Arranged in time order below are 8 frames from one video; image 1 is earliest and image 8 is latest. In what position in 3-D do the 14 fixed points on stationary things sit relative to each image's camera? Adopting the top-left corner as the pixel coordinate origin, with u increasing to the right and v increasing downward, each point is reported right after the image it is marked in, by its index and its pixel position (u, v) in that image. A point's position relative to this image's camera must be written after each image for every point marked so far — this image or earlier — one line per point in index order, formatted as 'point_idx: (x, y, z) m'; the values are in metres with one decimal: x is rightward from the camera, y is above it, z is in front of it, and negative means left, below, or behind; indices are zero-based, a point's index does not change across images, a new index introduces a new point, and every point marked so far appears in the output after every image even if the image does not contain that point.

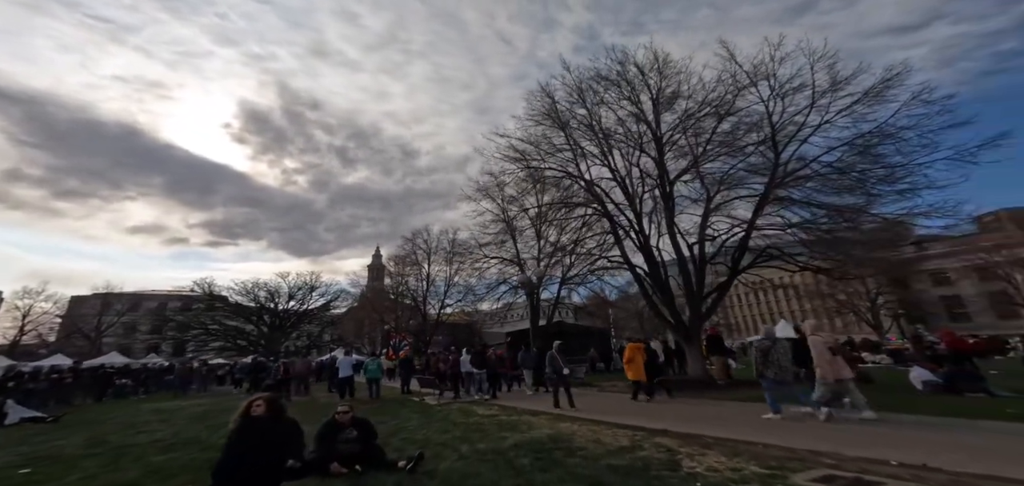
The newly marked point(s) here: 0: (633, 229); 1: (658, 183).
0: (+4.4, +0.5, +13.9) m
1: (+5.3, +2.2, +13.9) m
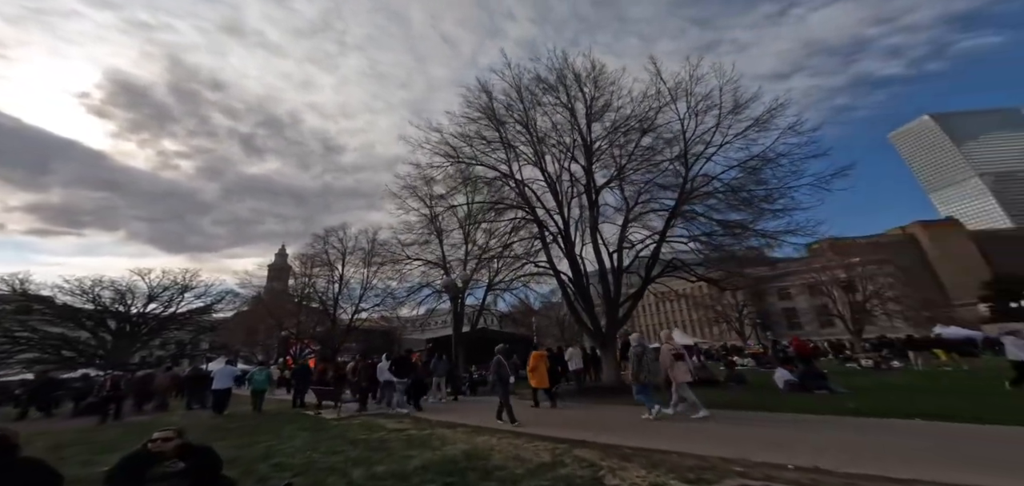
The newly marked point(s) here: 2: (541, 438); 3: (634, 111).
0: (+1.8, +0.3, +13.9) m
1: (+2.7, +1.9, +14.1) m
2: (+0.5, -2.9, +5.8) m
3: (+4.4, +4.6, +13.7) m
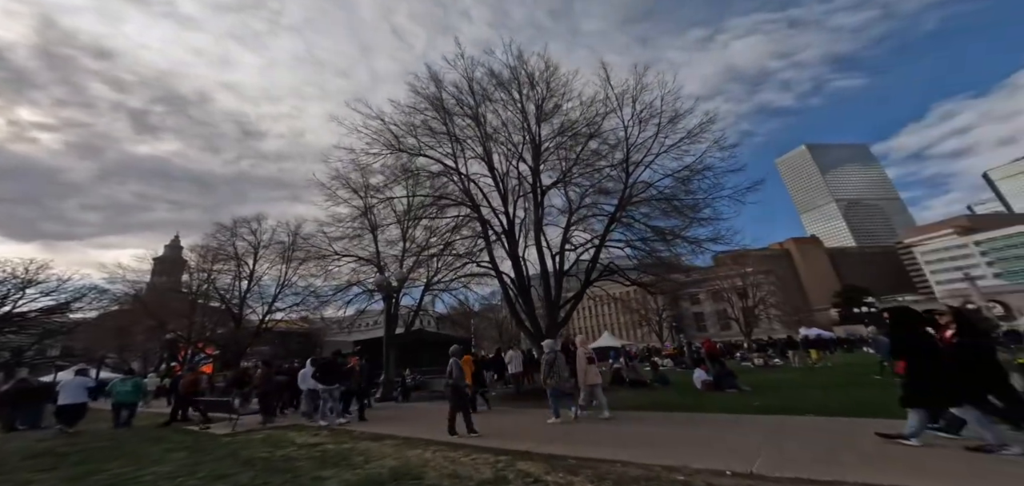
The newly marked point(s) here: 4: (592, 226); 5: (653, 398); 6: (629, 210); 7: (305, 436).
0: (-0.4, +0.3, +13.5) m
1: (+0.6, +1.9, +13.9) m
2: (-0.4, -2.7, +5.2) m
3: (+2.4, +4.5, +13.8) m
4: (+2.6, +0.6, +13.1) m
5: (+3.3, -3.6, +9.3) m
6: (+3.7, +1.1, +12.5) m
7: (-3.7, -3.5, +7.2) m
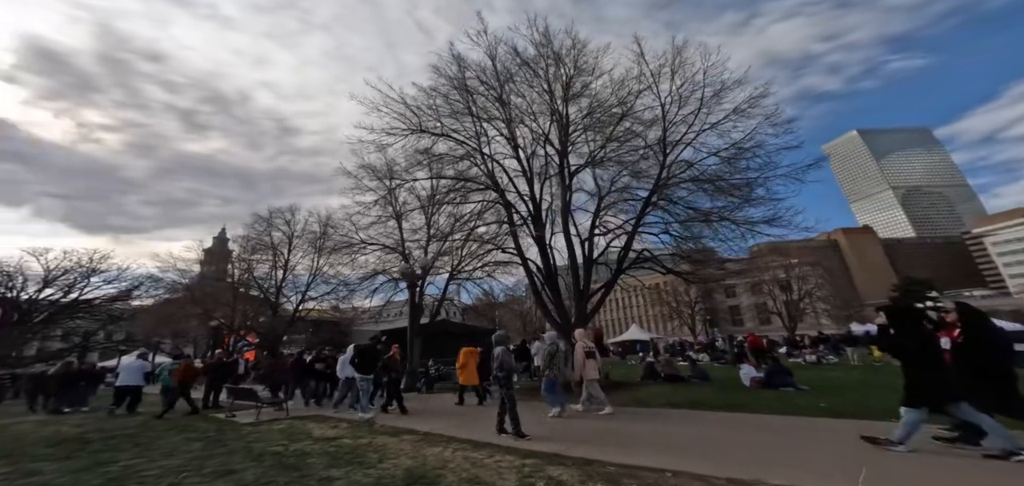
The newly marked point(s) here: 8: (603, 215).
0: (+0.5, +0.8, +12.9) m
1: (+1.5, +2.3, +13.2) m
2: (-0.1, -2.5, +4.7) m
3: (+3.3, +4.9, +12.9) m
4: (+3.5, +1.0, +12.3) m
5: (+3.9, -3.2, +8.5) m
6: (+4.5, +1.5, +11.6) m
7: (-3.3, -3.2, +6.9) m
8: (+2.8, +0.9, +12.4) m
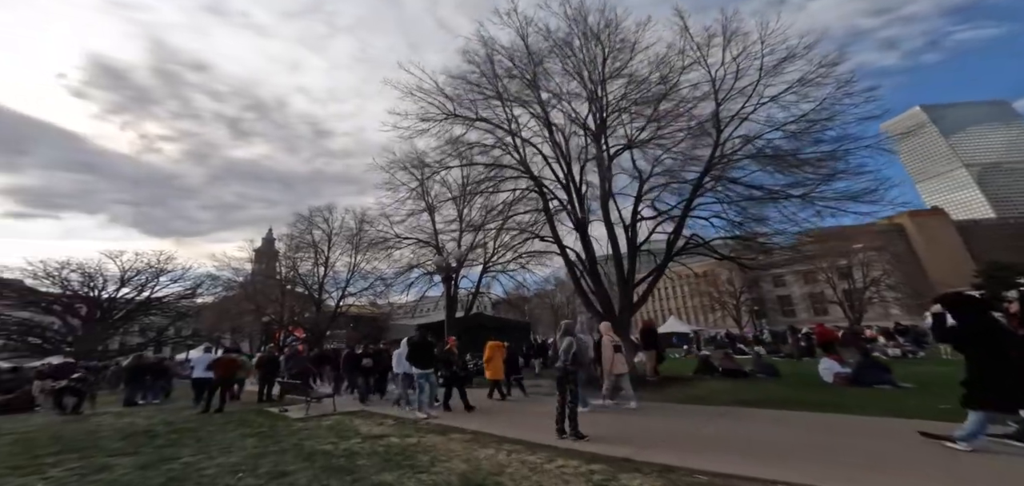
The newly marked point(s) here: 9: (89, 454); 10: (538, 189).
0: (+1.7, +1.1, +12.4) m
1: (+2.7, +2.6, +12.6) m
2: (+0.6, -2.3, +4.4) m
3: (+4.4, +5.3, +12.2) m
4: (+4.6, +1.4, +11.7) m
5: (+4.8, -2.9, +7.9) m
6: (+5.6, +1.8, +10.9) m
7: (-2.4, -3.1, +6.9) m
8: (+4.0, +1.2, +11.8) m
9: (-6.2, -3.1, +5.8) m
10: (+0.9, +1.9, +14.1) m
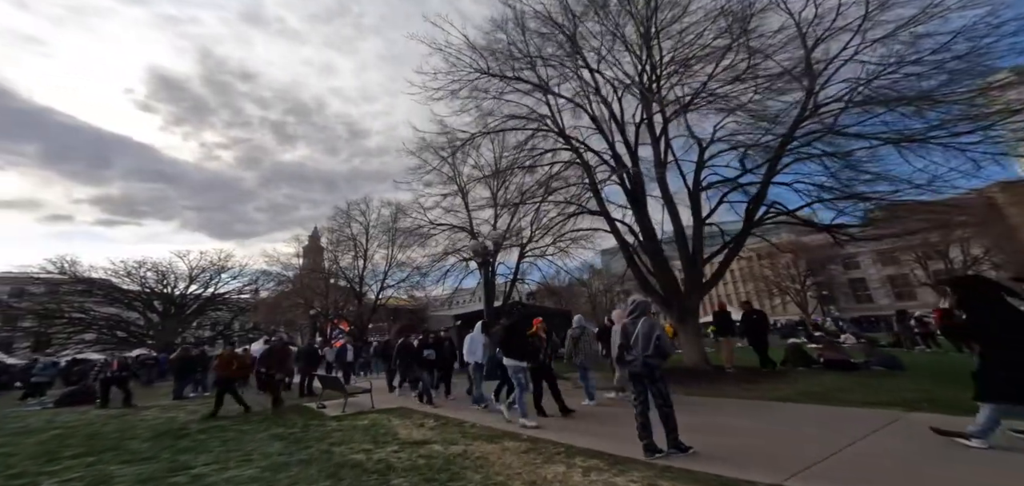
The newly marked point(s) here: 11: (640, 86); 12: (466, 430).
0: (+3.0, +1.7, +11.1) m
1: (+3.9, +3.3, +11.1) m
2: (+1.3, -1.9, +3.2) m
3: (+5.5, +6.0, +10.5) m
4: (+5.8, +2.1, +10.0) m
5: (+5.8, -2.3, +6.3) m
6: (+6.7, +2.6, +9.1) m
7: (-1.5, -2.8, +5.9) m
8: (+5.2, +1.9, +10.2) m
9: (-5.4, -2.9, +5.2) m
10: (+2.3, +2.5, +12.8) m
11: (+3.6, +4.5, +11.2) m
12: (-0.7, -2.6, +5.5) m
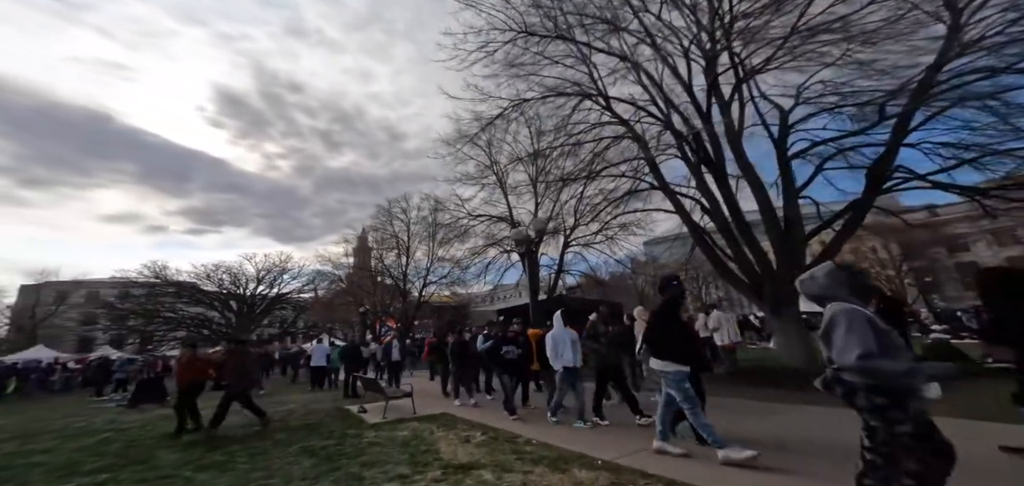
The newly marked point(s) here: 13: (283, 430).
0: (+4.1, +2.2, +9.6) m
1: (+4.9, +3.8, +9.6) m
2: (+1.7, -1.6, +2.0) m
3: (+6.3, +6.6, +8.8) m
4: (+6.8, +2.6, +8.3) m
5: (+6.6, -1.8, +4.7) m
6: (+7.5, +3.2, +7.3) m
7: (-0.7, -2.5, +5.0) m
8: (+6.2, +2.5, +8.6) m
9: (-4.6, -2.8, +4.7) m
10: (+3.5, +3.0, +11.4) m
11: (+4.7, +5.0, +9.7) m
12: (+0.1, -2.3, +4.5) m
13: (-4.2, -3.4, +7.2) m
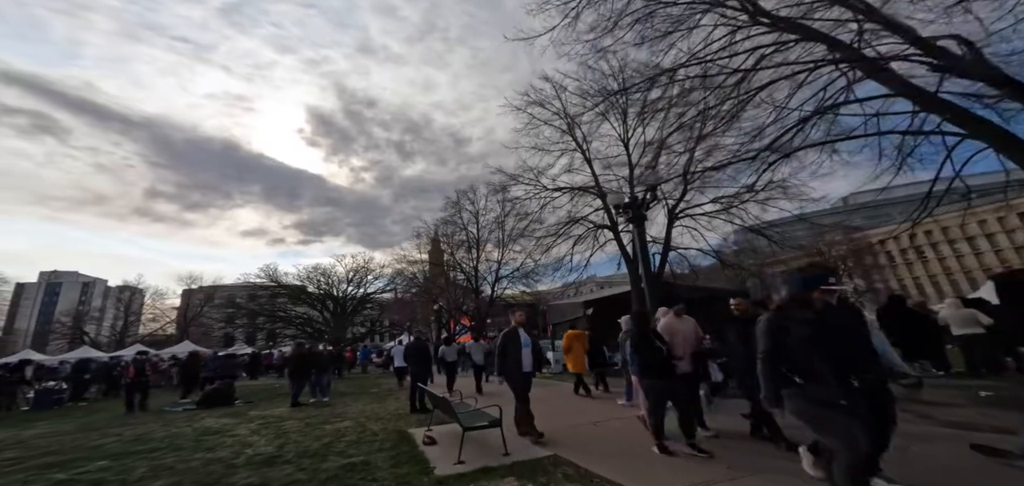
0: (+5.9, +3.3, +5.5) m
1: (+6.7, +5.0, +5.3) m
2: (+2.5, -0.7, -1.6) m
3: (+7.8, +7.7, +4.3) m
4: (+8.3, +3.9, +3.7) m
5: (+7.7, -0.6, +0.2) m
6: (+8.9, +4.4, +2.7) m
7: (+0.7, -1.7, +1.8) m
8: (+7.8, +3.6, +4.1) m
9: (-3.3, -2.1, +2.1) m
10: (+5.6, +4.1, +7.3) m
11: (+6.4, +6.1, +5.5) m
12: (+1.3, -1.4, +1.1) m
13: (-2.4, -2.6, +4.5) m
